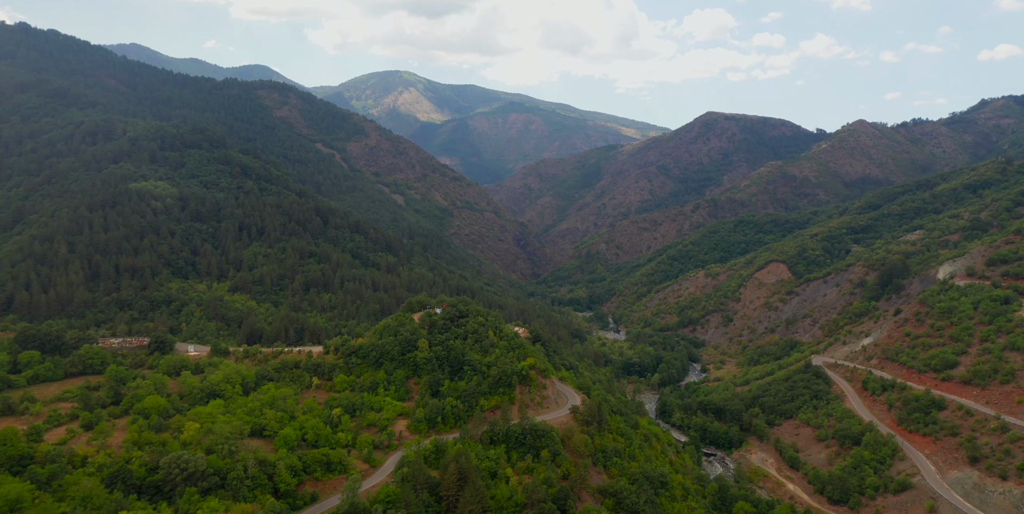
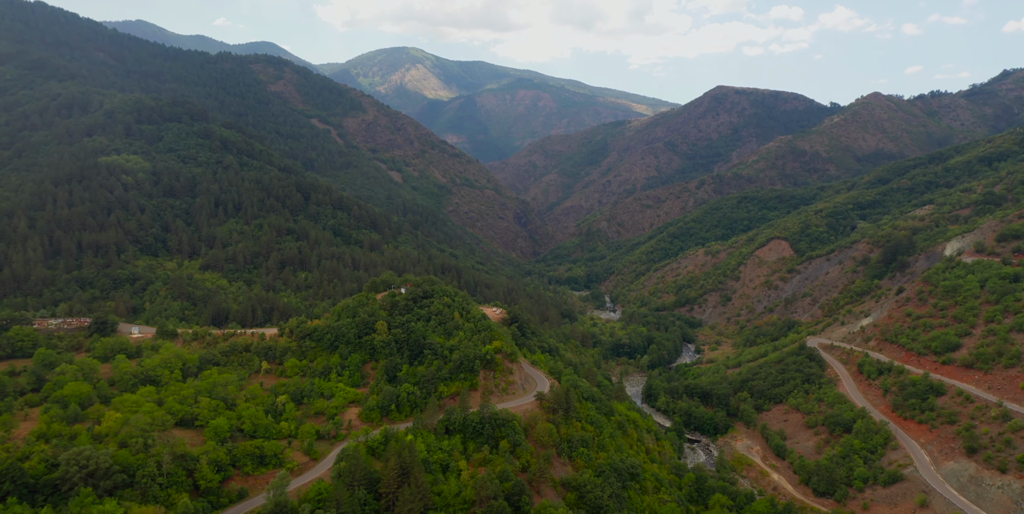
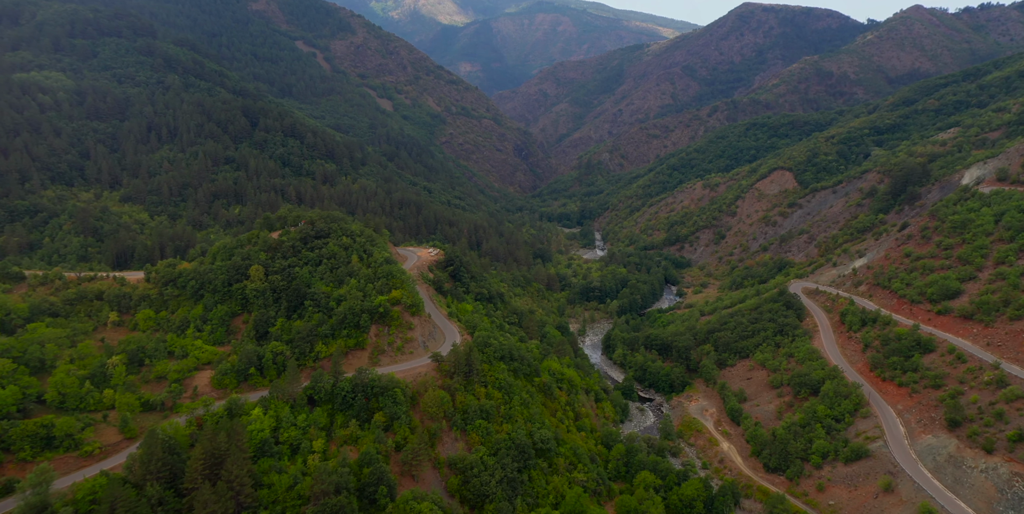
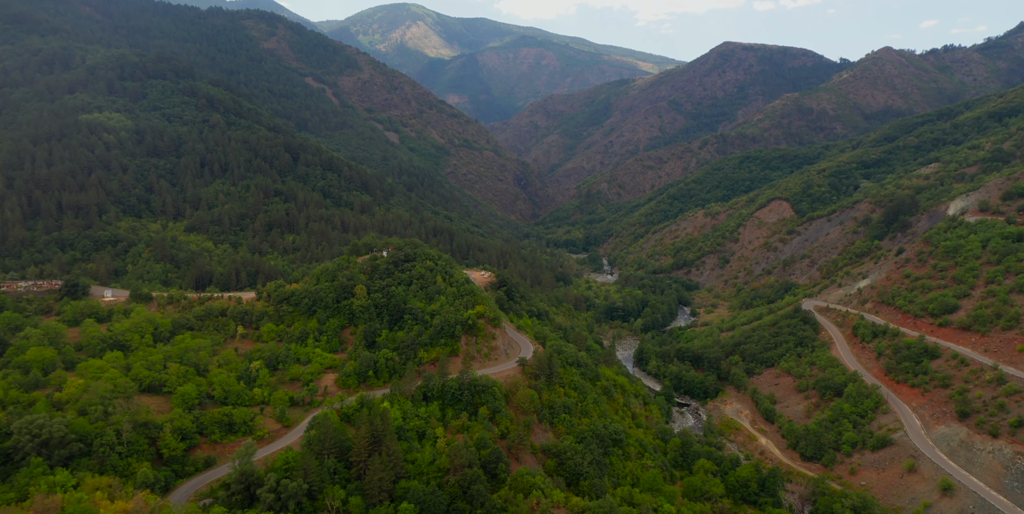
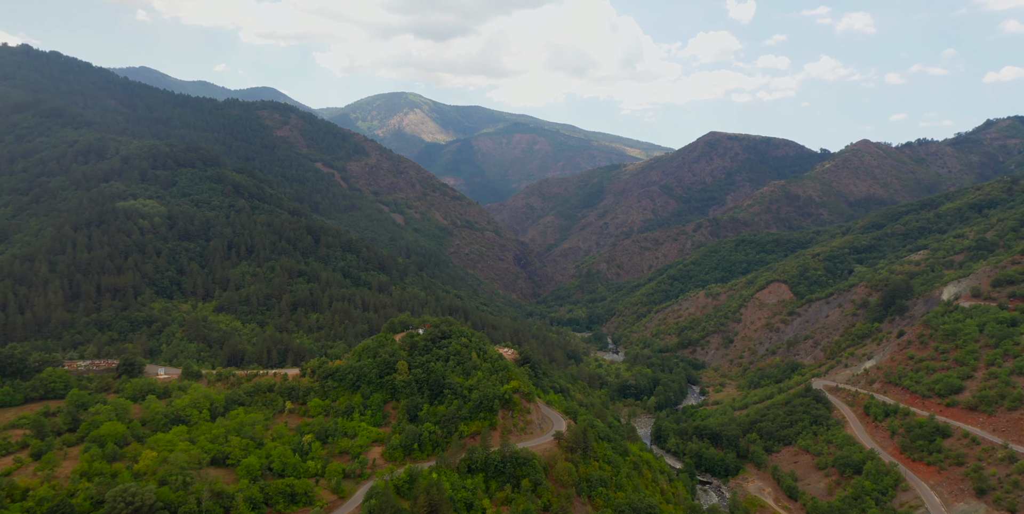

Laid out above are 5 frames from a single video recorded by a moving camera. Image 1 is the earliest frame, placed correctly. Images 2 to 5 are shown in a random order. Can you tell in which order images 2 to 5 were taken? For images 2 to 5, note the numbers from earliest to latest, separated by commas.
5, 2, 4, 3
